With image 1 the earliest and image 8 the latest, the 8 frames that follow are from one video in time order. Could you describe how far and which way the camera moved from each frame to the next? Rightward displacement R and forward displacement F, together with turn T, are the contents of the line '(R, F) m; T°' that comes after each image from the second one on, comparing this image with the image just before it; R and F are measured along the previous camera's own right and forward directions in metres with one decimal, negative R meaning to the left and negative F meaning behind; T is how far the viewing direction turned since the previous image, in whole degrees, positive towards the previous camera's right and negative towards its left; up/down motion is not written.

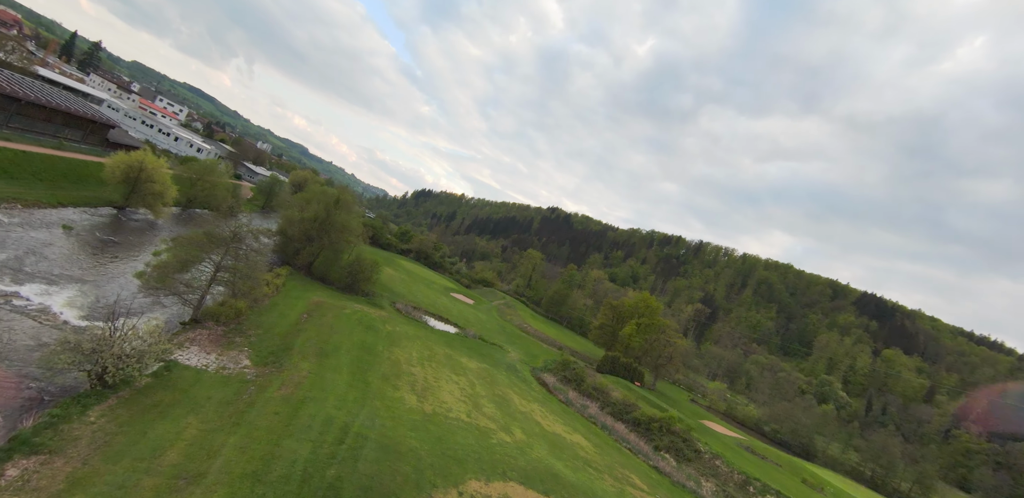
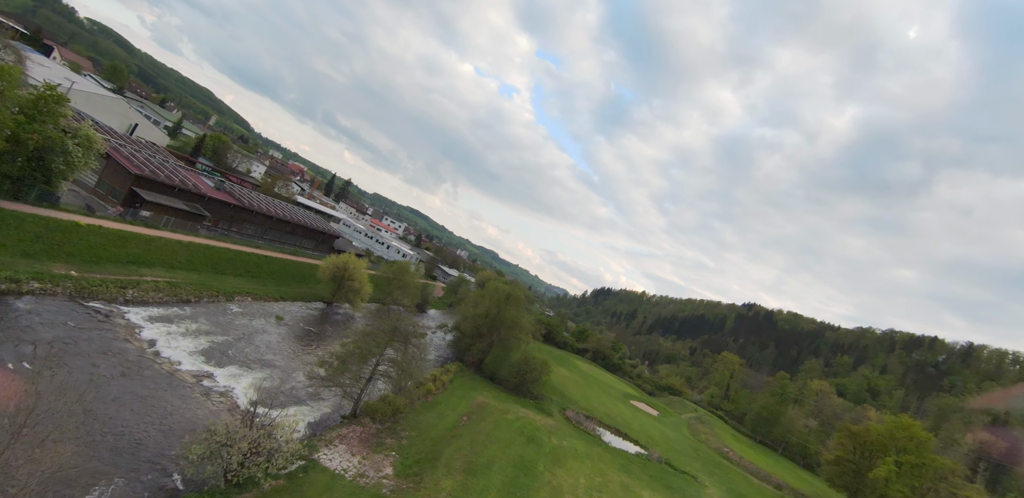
(-0.1, +2.3) m; -21°
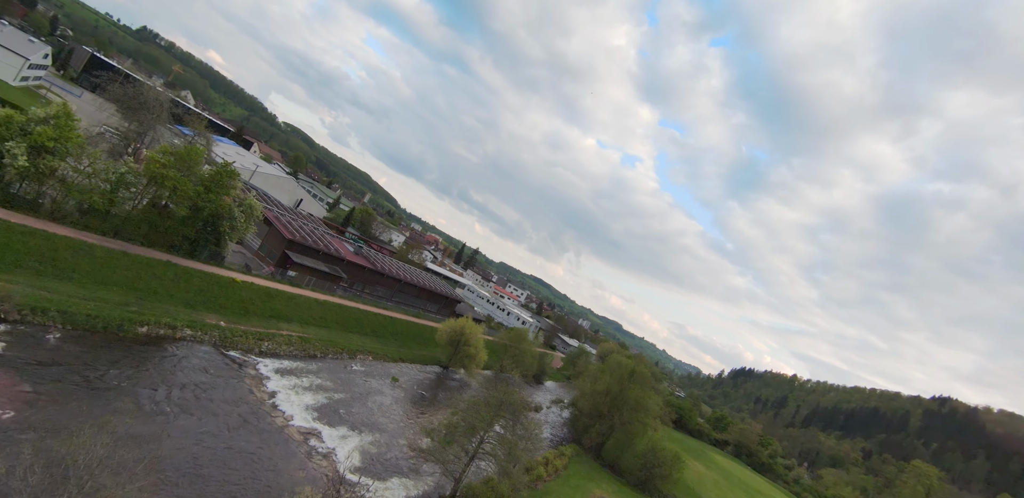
(0.0, +1.5) m; -14°
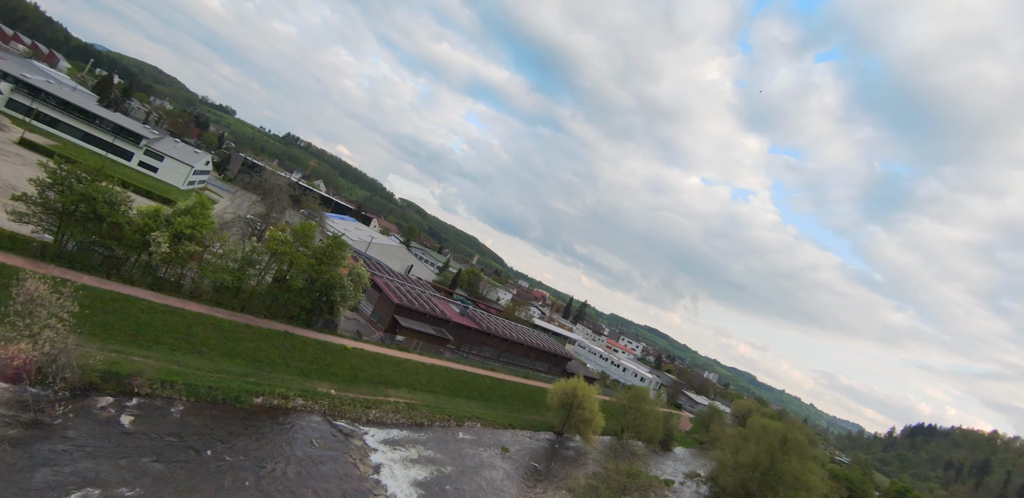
(0.0, +1.5) m; -12°
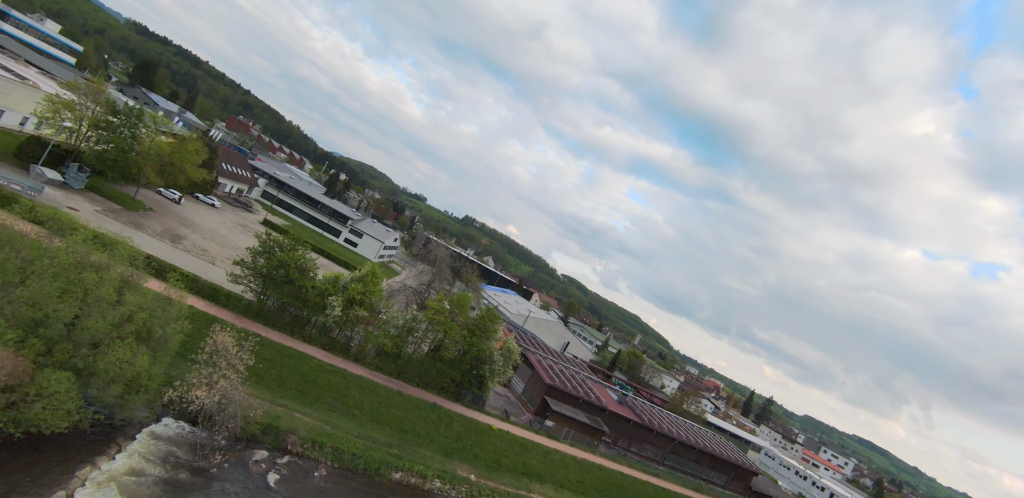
(-0.1, +2.2) m; -19°
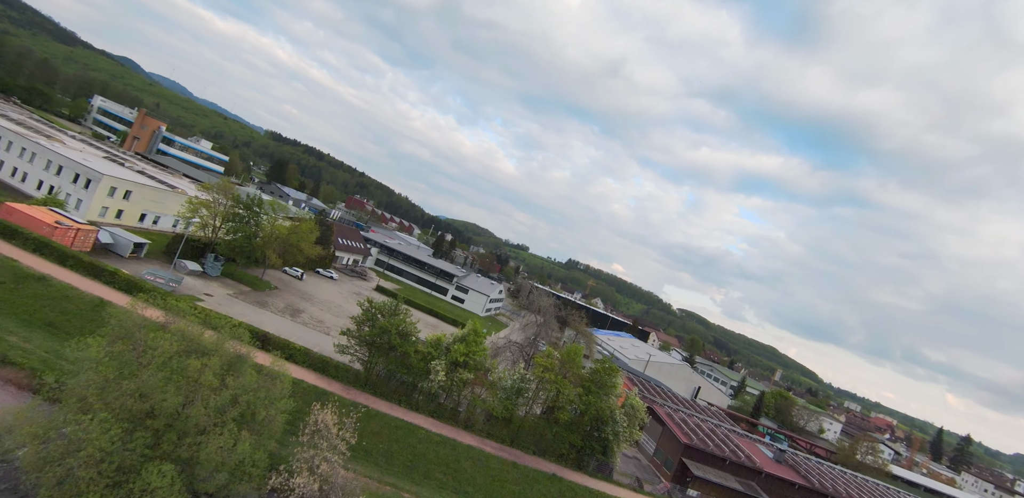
(0.0, +2.3) m; -12°
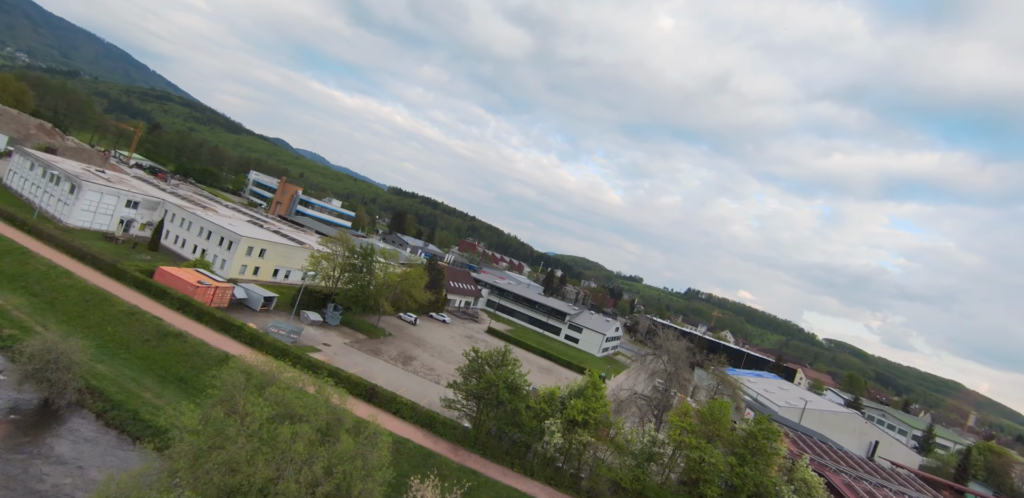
(-0.1, +2.9) m; -12°
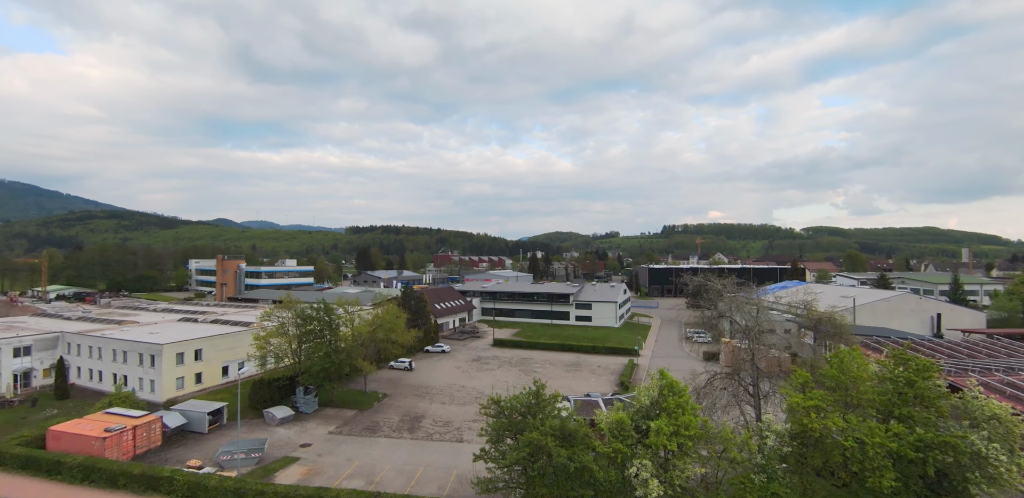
(-0.4, +8.5) m; +3°
